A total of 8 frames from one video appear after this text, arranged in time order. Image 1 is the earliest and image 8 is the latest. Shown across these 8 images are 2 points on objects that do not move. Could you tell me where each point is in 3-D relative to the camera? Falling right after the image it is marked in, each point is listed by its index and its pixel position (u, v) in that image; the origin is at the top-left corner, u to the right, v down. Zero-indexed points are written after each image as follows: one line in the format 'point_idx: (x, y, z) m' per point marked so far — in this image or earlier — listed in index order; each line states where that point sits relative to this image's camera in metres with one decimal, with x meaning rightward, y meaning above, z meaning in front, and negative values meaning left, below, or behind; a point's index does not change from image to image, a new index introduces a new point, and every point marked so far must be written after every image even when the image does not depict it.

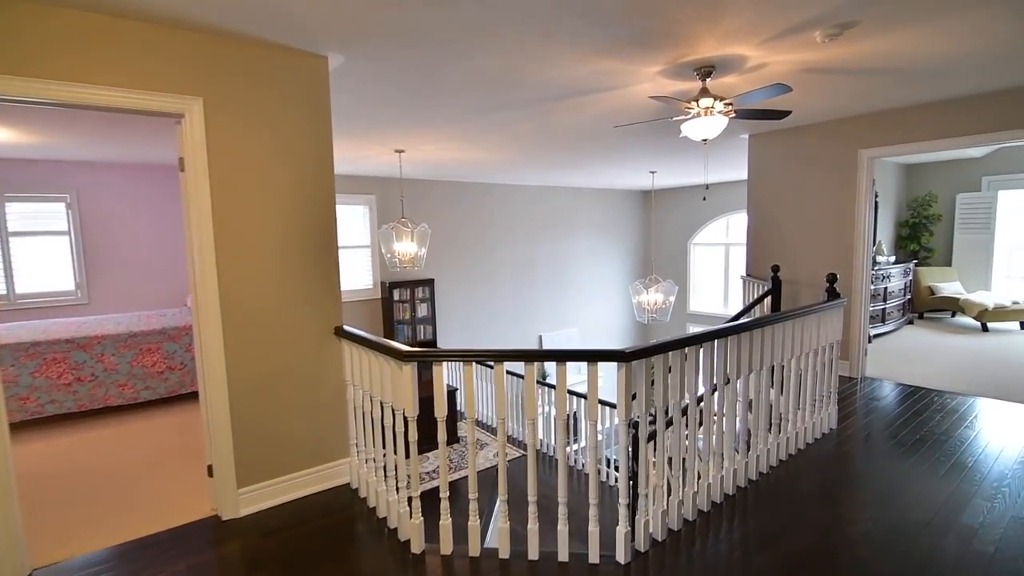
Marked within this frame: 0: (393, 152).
0: (-1.3, +1.4, +5.4) m
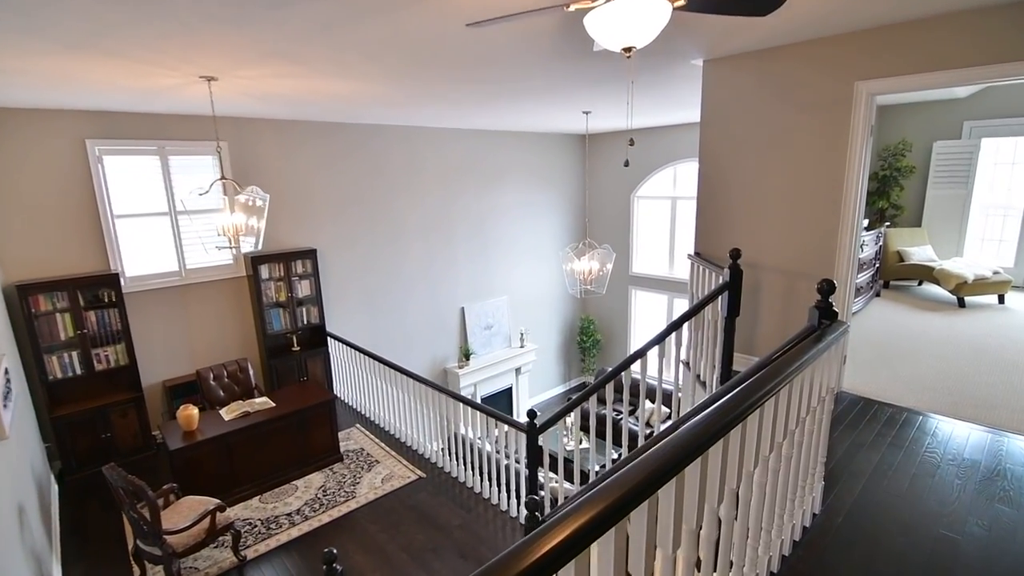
0: (-2.2, +1.5, +3.7) m
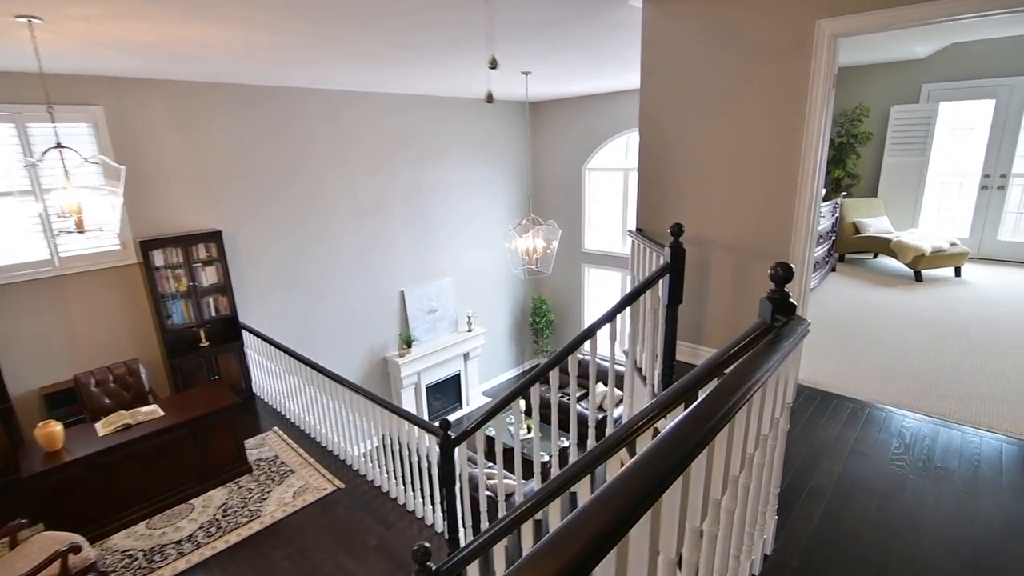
0: (-2.8, +1.5, +3.0) m
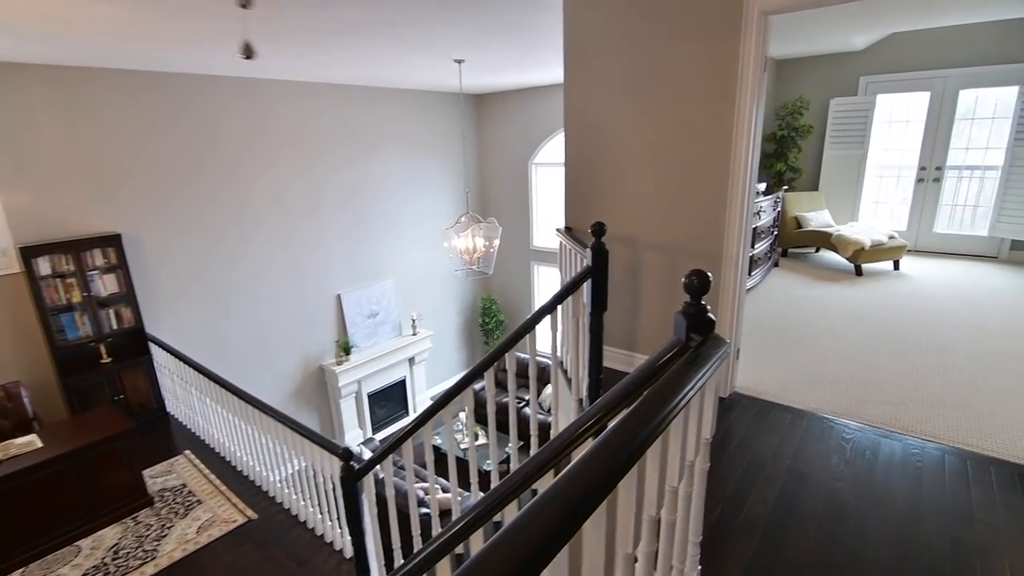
0: (-3.3, +1.4, +2.4) m
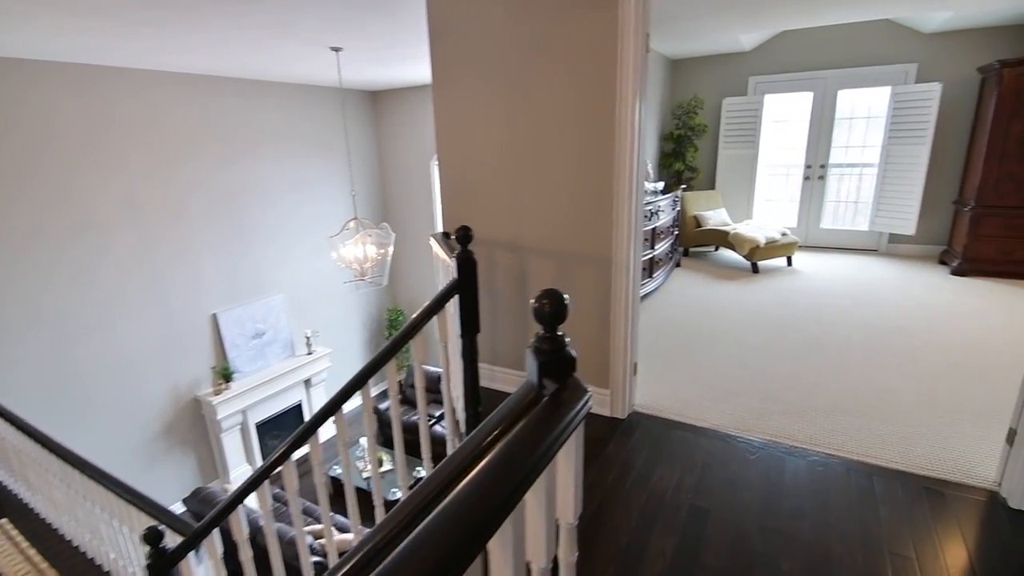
0: (-3.8, +1.2, +1.5) m
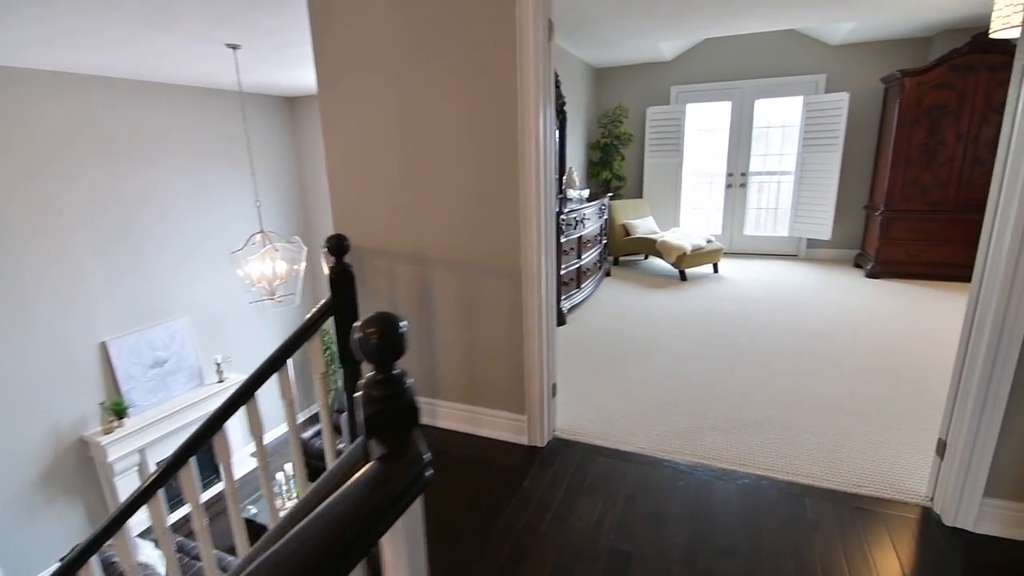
0: (-4.1, +1.1, +0.9) m
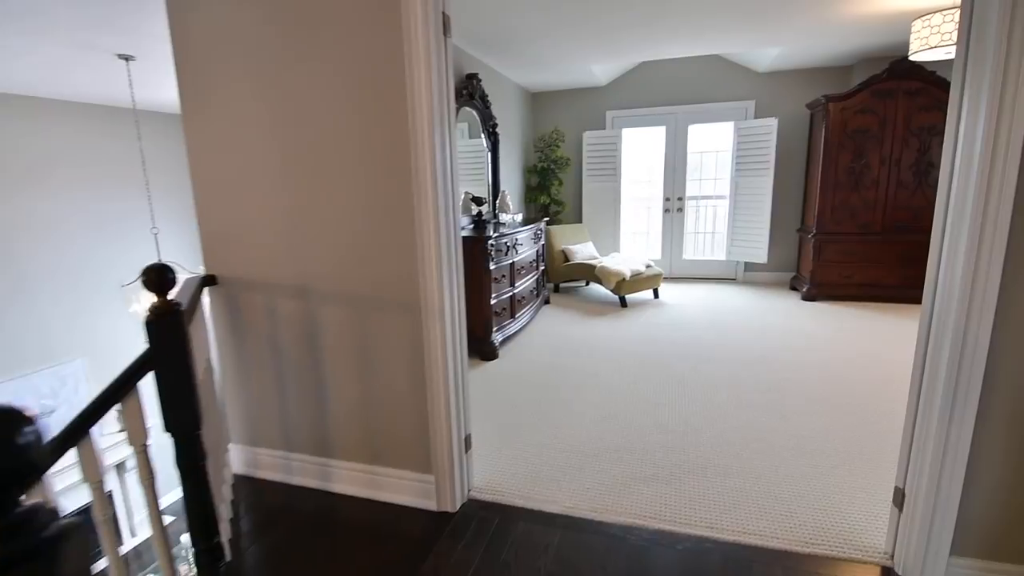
0: (-4.4, +0.9, +0.2) m
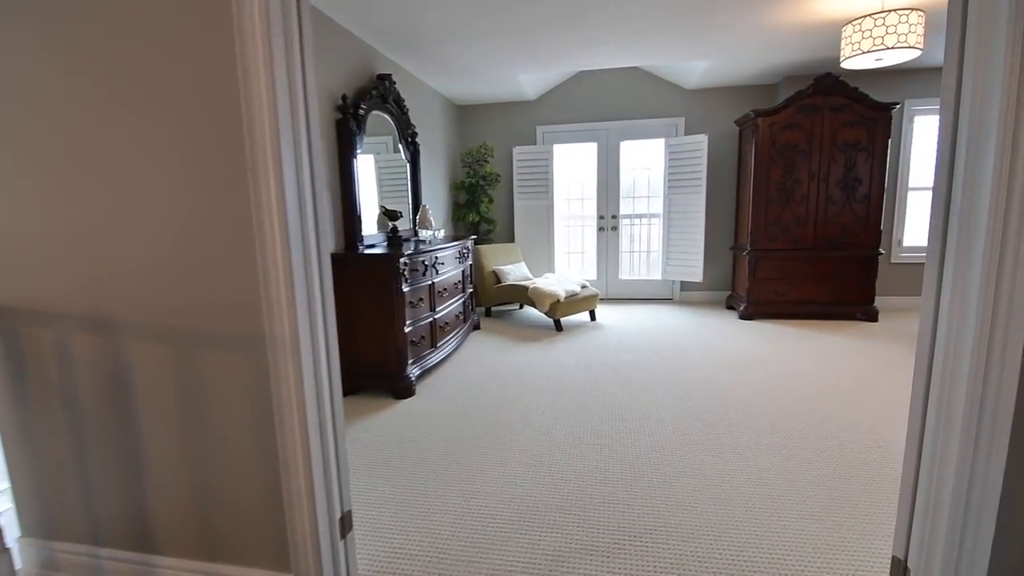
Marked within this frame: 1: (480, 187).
0: (-4.5, +0.9, -0.6) m
1: (-0.3, +1.0, +5.1) m
